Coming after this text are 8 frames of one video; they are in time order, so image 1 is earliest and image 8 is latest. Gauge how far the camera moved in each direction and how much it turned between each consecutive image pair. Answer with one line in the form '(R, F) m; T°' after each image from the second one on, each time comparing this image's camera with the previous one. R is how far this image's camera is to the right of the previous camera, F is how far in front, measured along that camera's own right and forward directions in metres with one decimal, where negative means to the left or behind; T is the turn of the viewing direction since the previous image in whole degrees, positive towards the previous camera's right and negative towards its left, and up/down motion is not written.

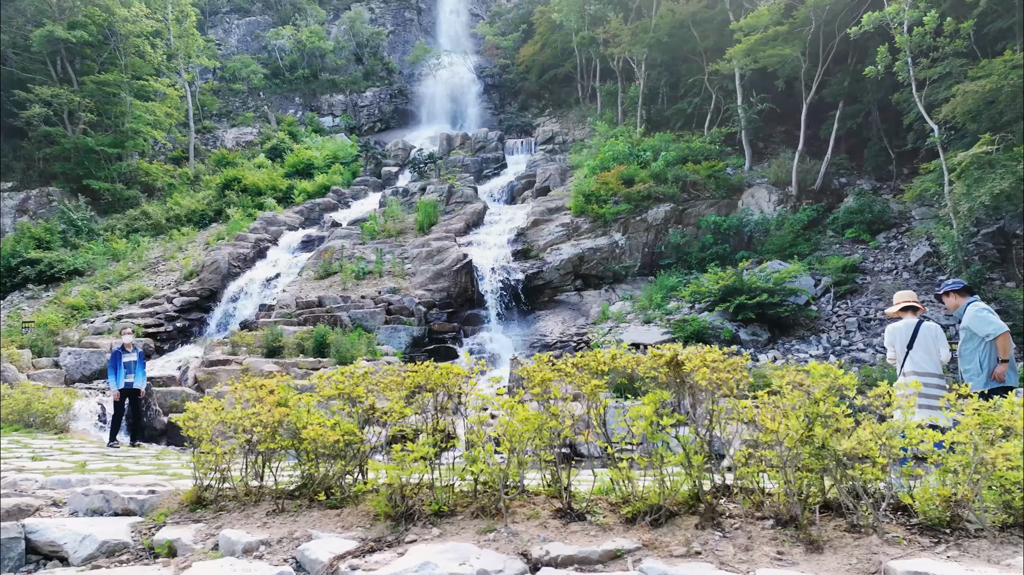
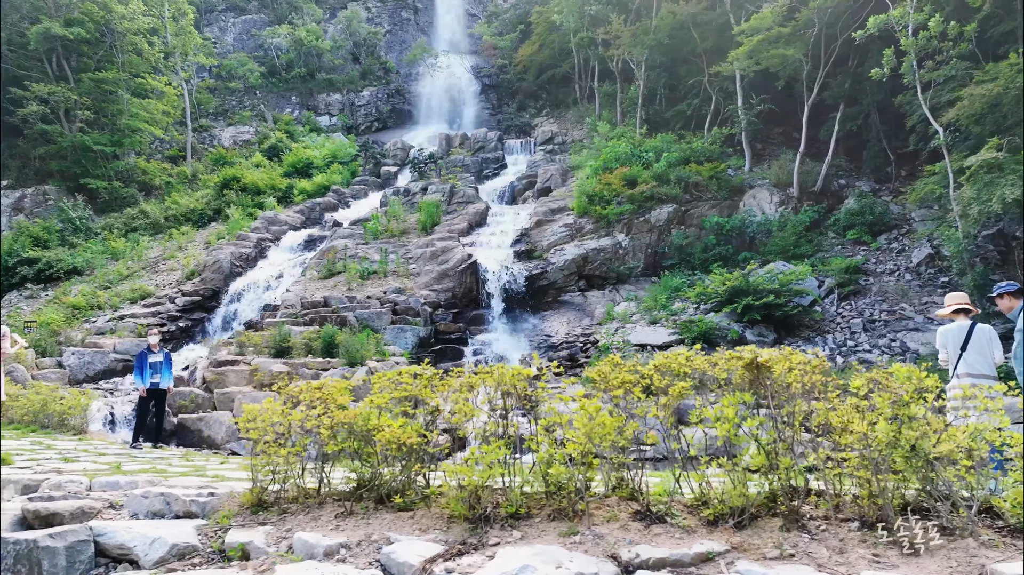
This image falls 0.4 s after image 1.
(-0.2, 0.0) m; +1°
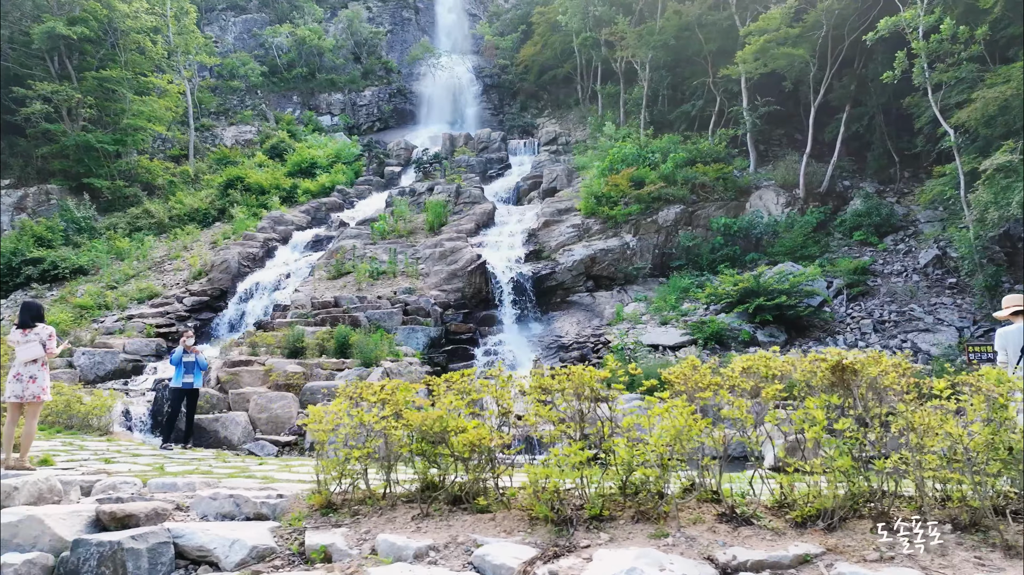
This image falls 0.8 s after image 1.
(-0.2, 0.0) m; 0°
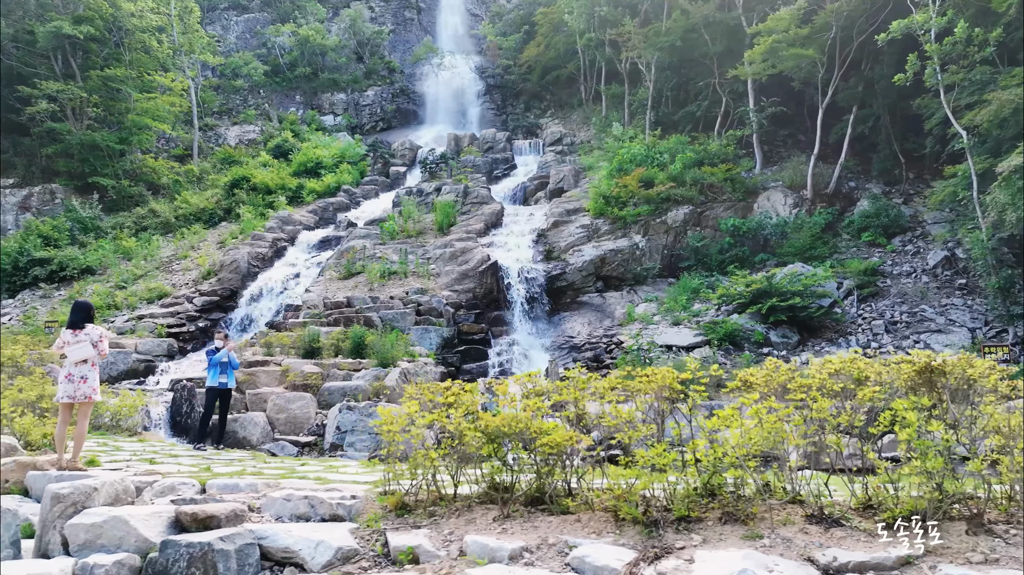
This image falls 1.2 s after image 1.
(-0.2, 0.0) m; 0°
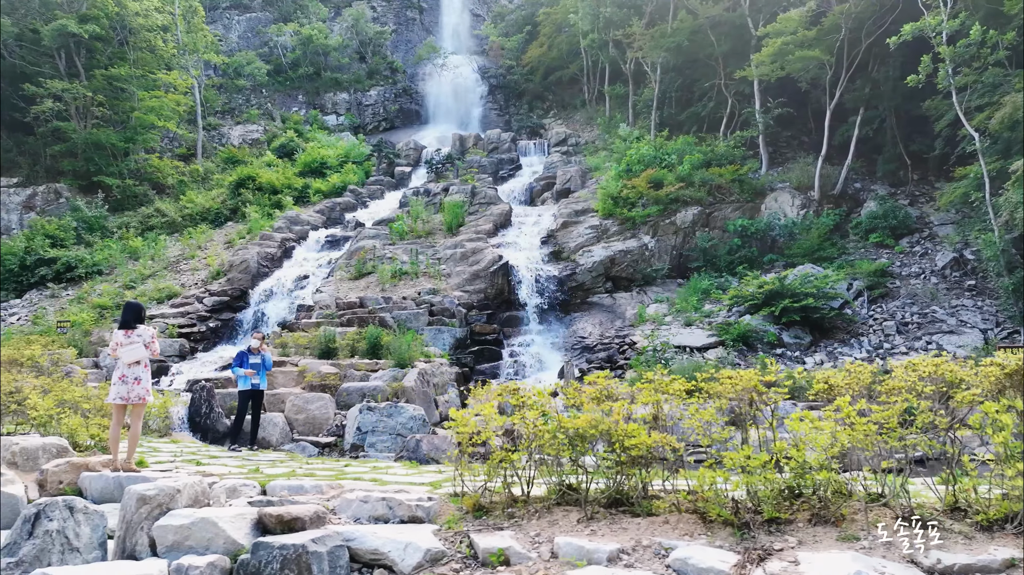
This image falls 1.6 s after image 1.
(-0.3, 0.0) m; 0°
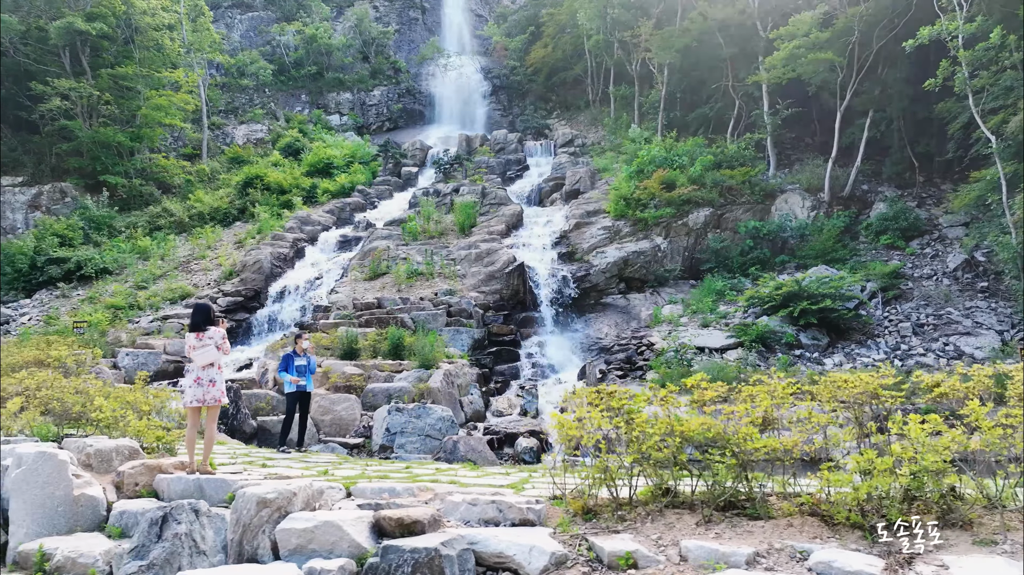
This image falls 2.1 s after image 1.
(-0.4, 0.0) m; +1°
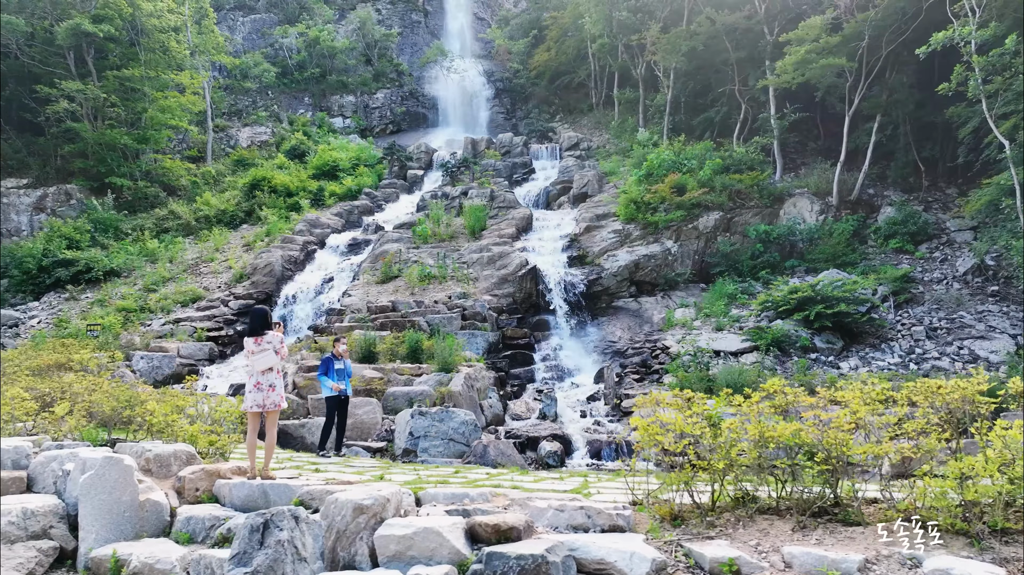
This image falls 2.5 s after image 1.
(-0.3, 0.0) m; 0°
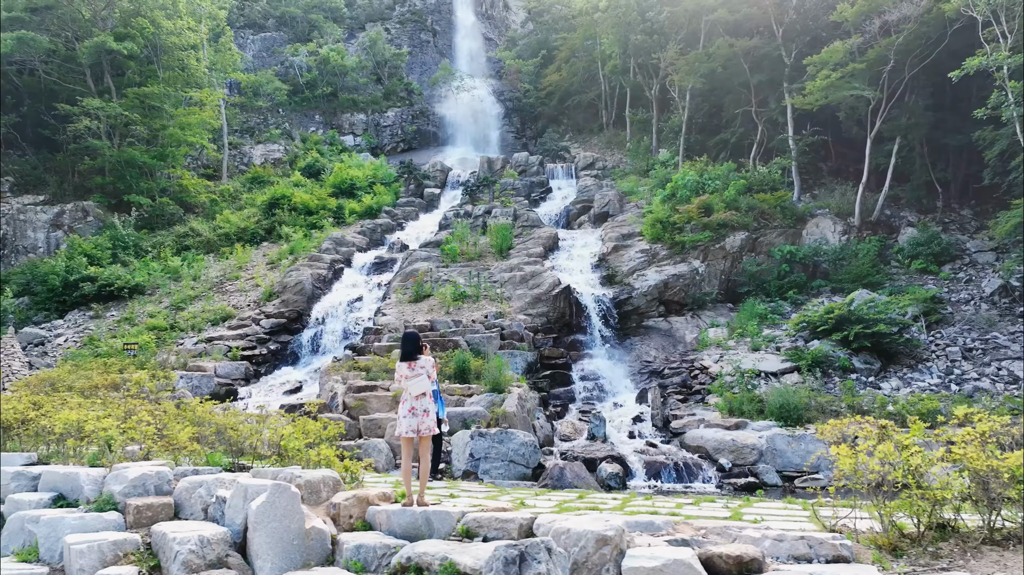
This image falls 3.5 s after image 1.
(-0.7, 0.0) m; +1°
